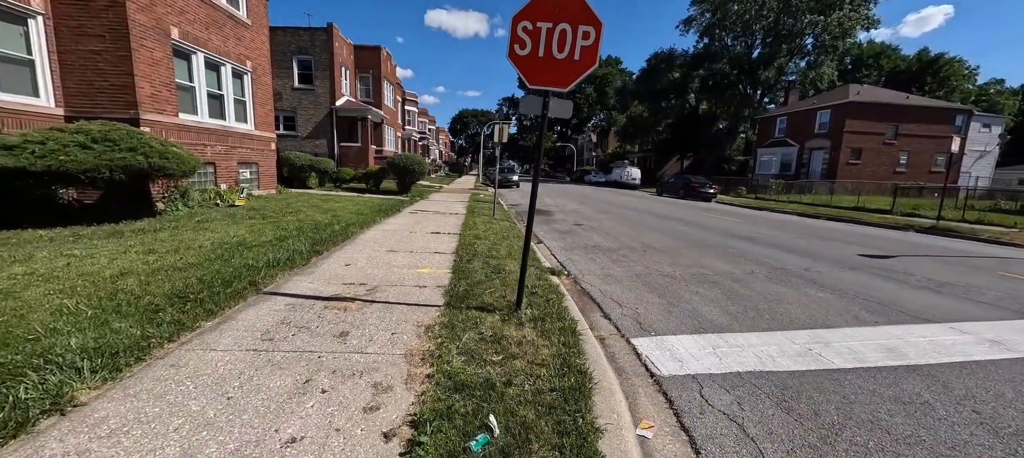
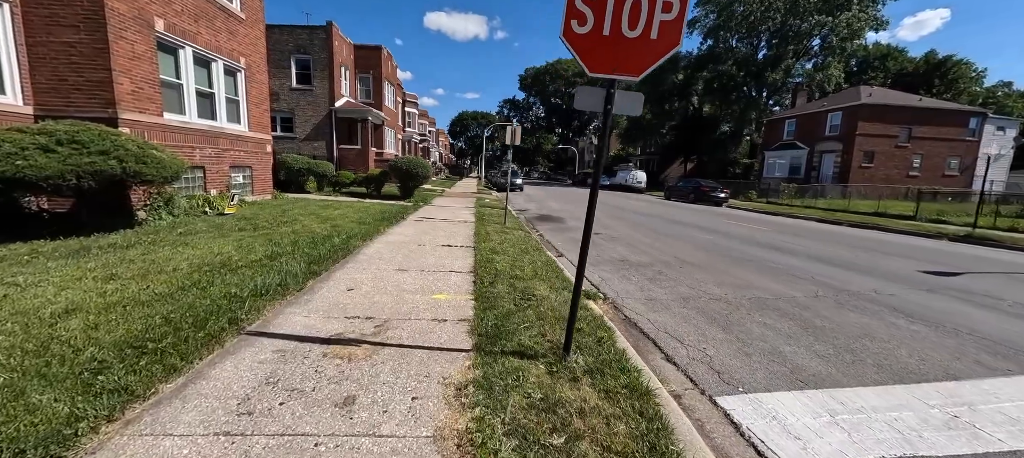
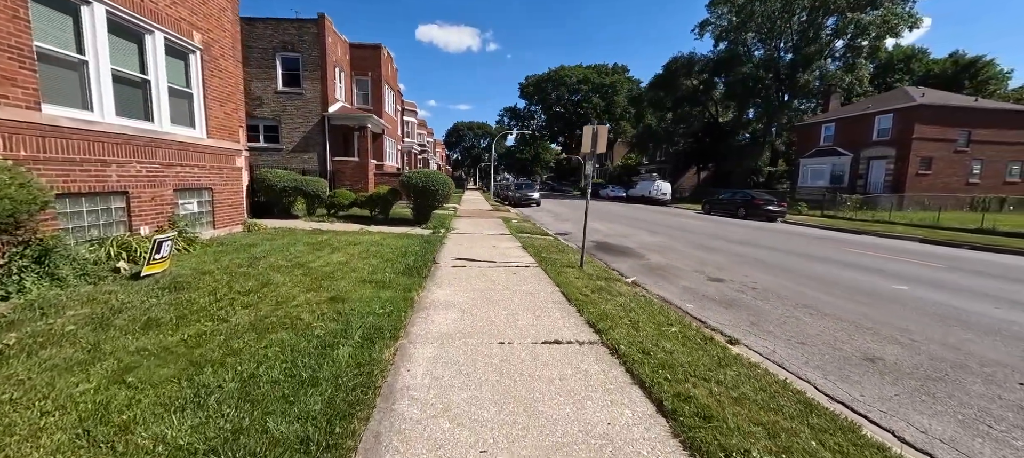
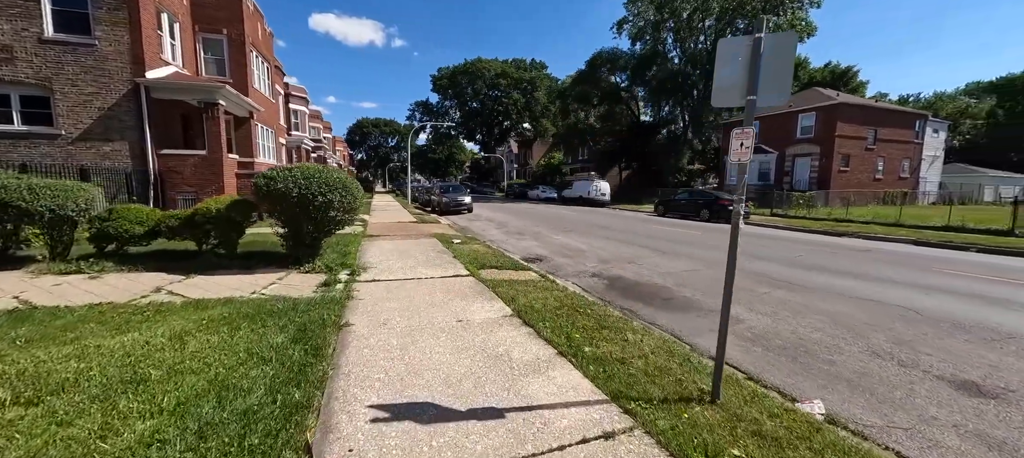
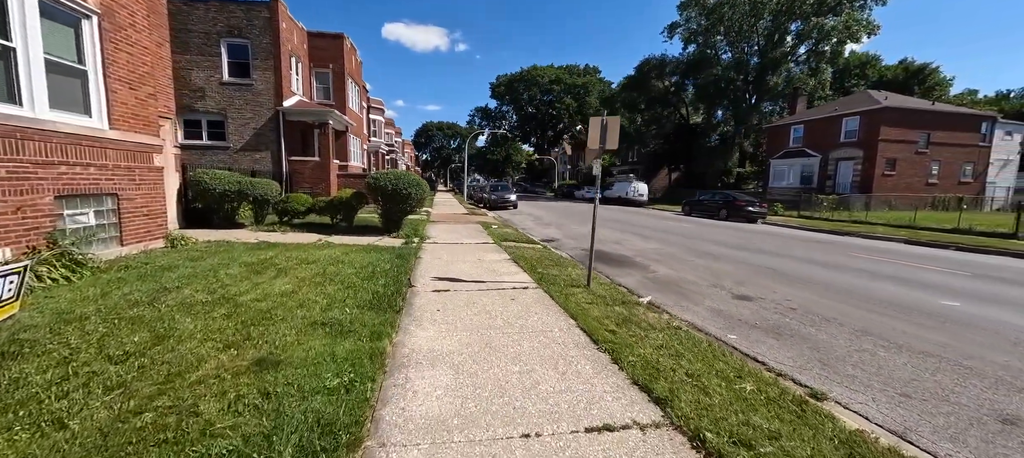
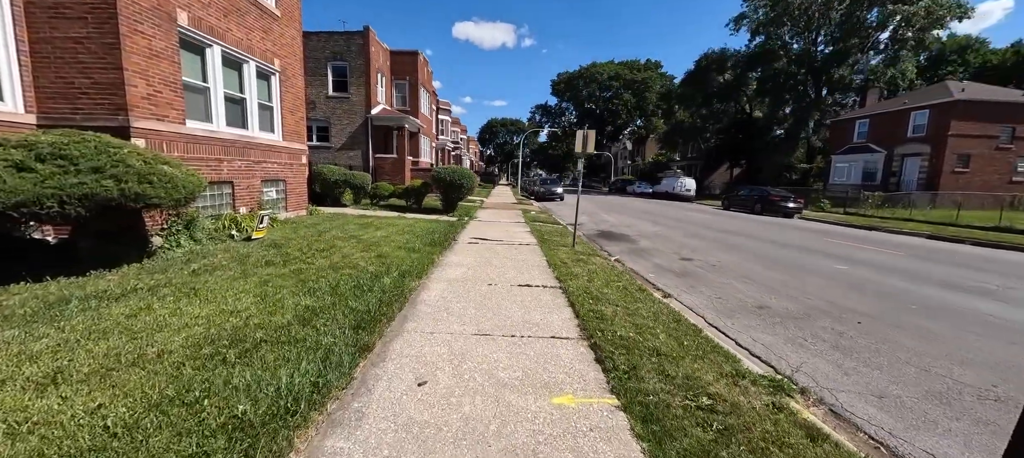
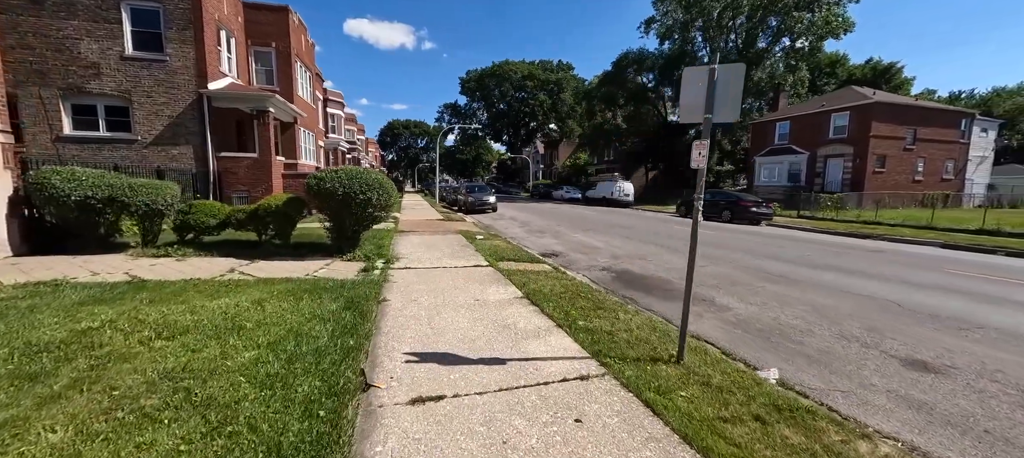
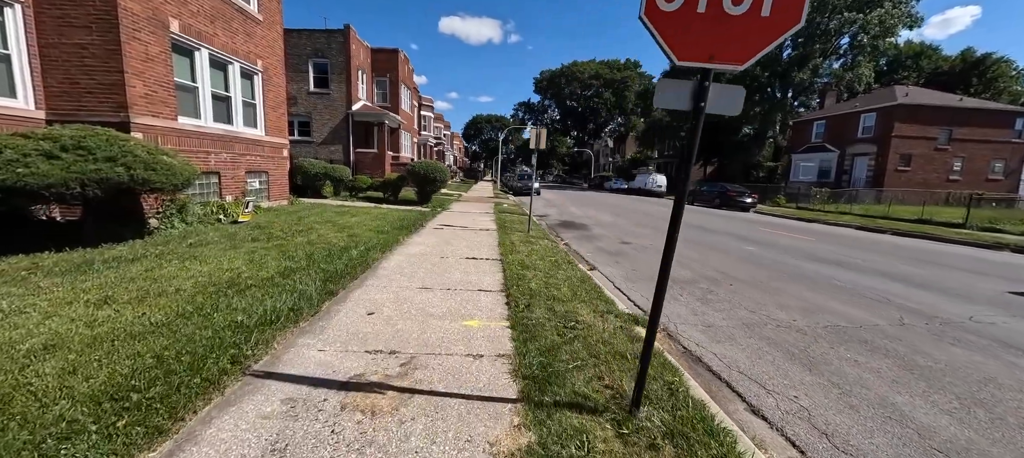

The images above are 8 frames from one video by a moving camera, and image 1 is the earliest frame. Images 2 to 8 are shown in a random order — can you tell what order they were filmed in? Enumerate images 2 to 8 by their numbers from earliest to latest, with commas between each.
2, 8, 6, 3, 5, 7, 4
